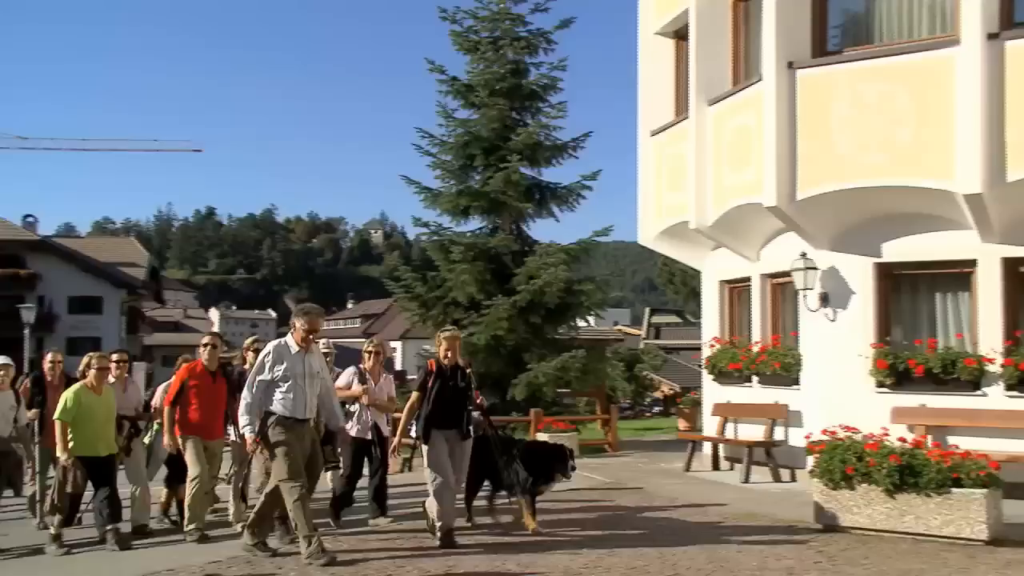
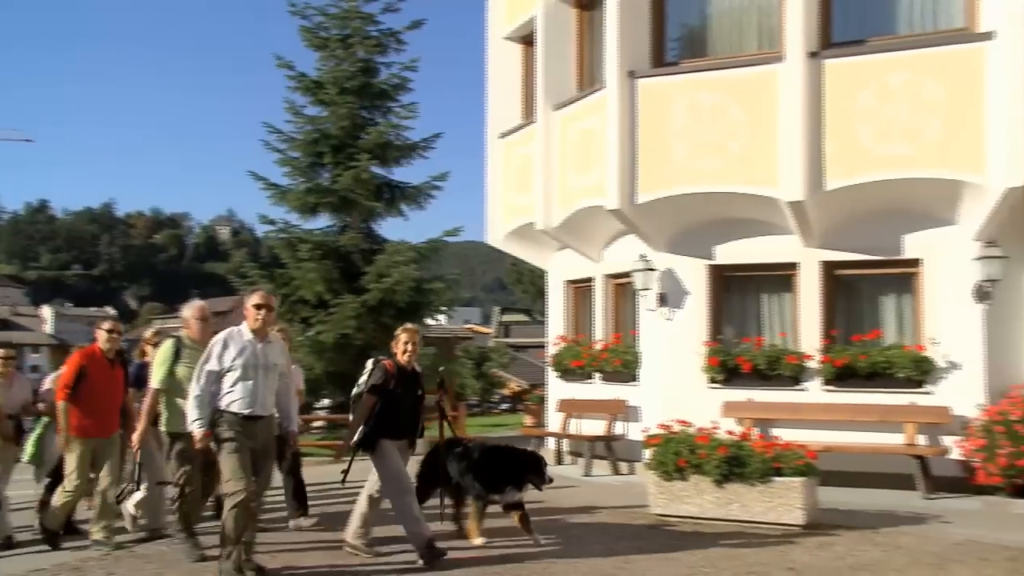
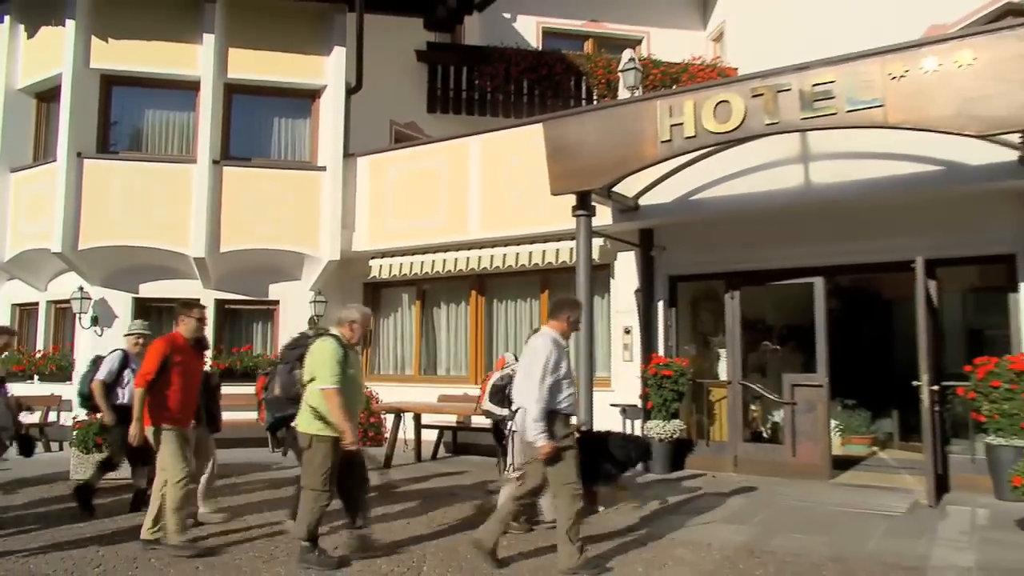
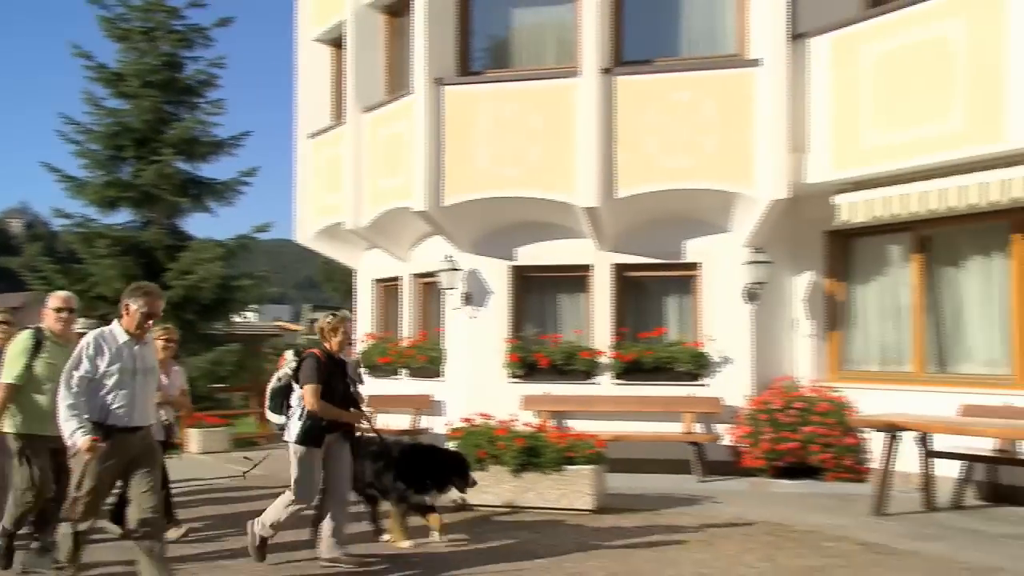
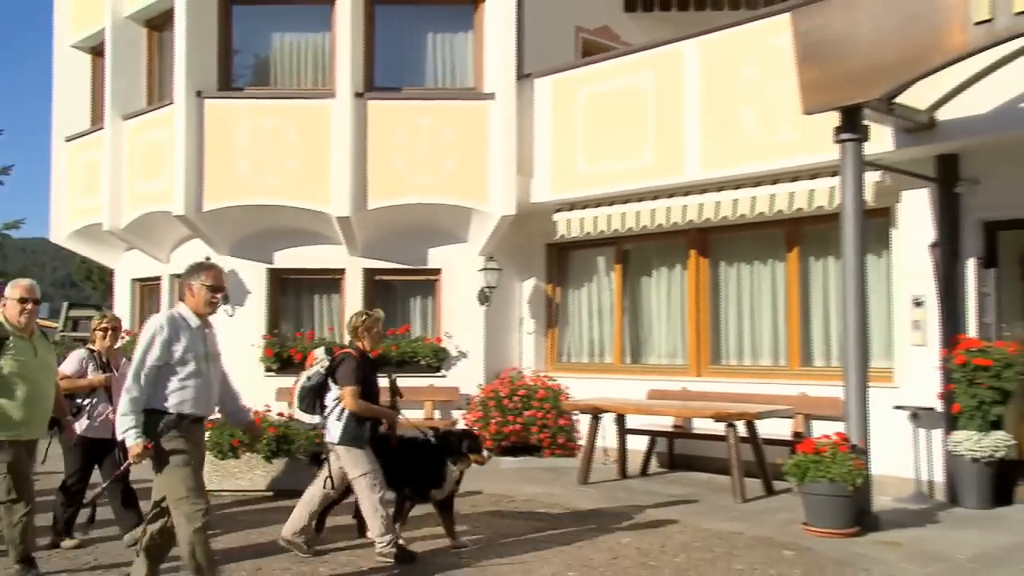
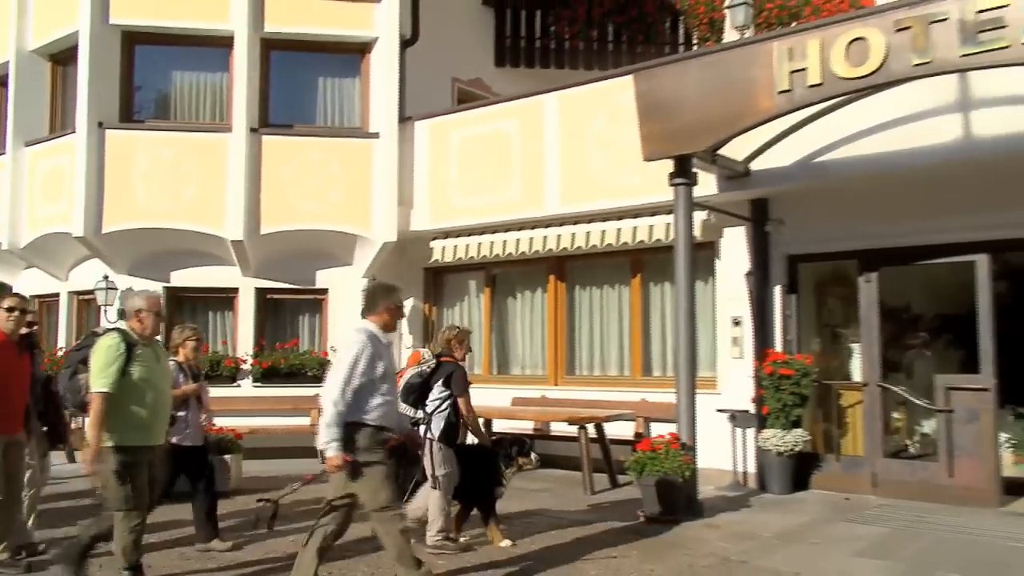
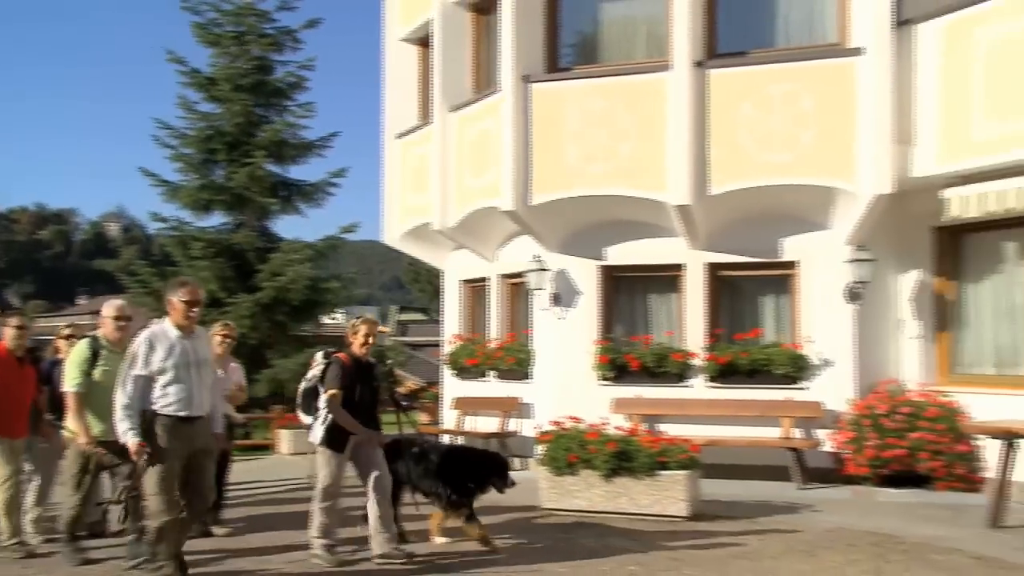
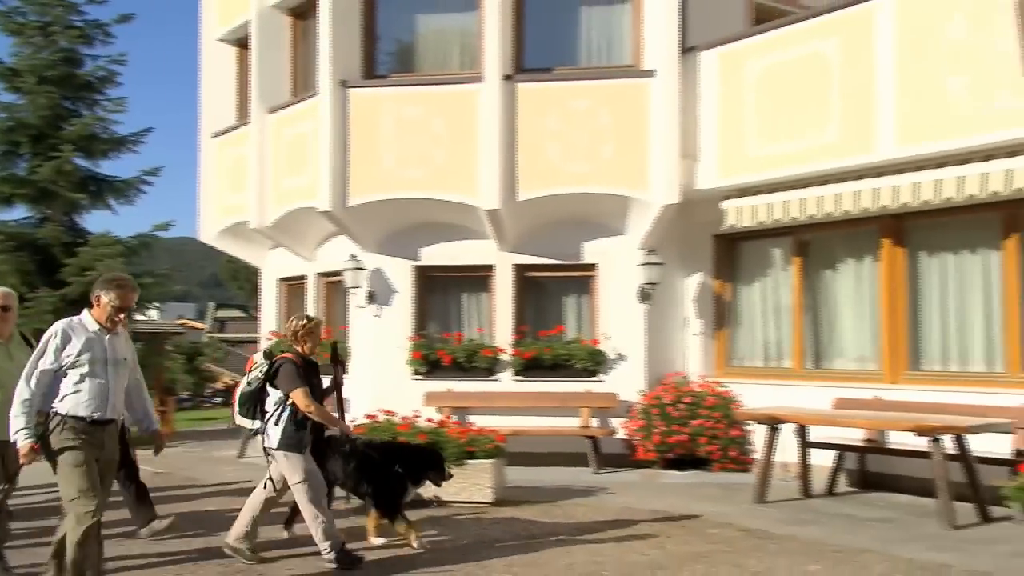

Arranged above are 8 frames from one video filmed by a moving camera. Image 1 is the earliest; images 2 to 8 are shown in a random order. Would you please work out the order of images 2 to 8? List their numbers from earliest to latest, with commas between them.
2, 7, 4, 8, 5, 6, 3
